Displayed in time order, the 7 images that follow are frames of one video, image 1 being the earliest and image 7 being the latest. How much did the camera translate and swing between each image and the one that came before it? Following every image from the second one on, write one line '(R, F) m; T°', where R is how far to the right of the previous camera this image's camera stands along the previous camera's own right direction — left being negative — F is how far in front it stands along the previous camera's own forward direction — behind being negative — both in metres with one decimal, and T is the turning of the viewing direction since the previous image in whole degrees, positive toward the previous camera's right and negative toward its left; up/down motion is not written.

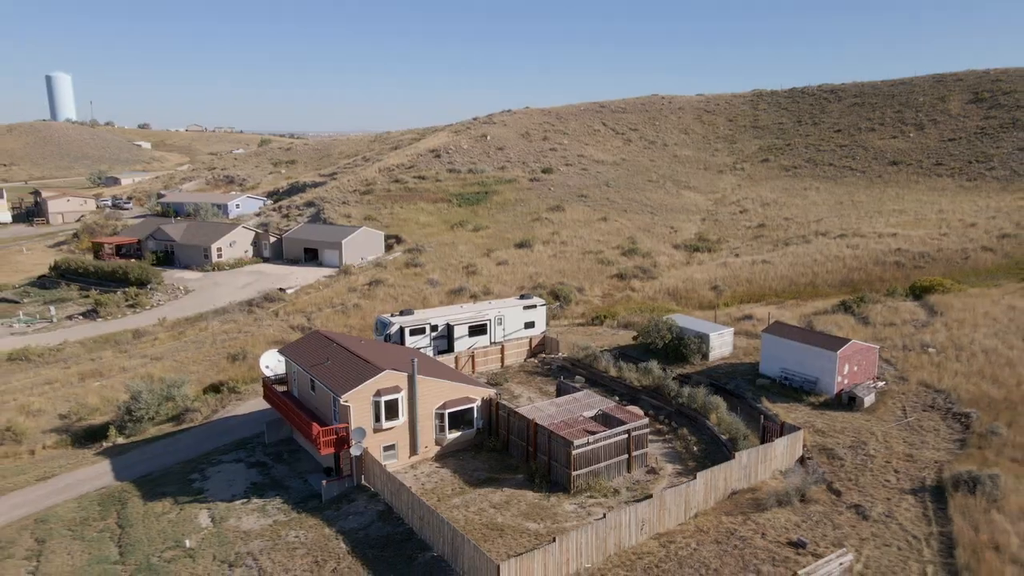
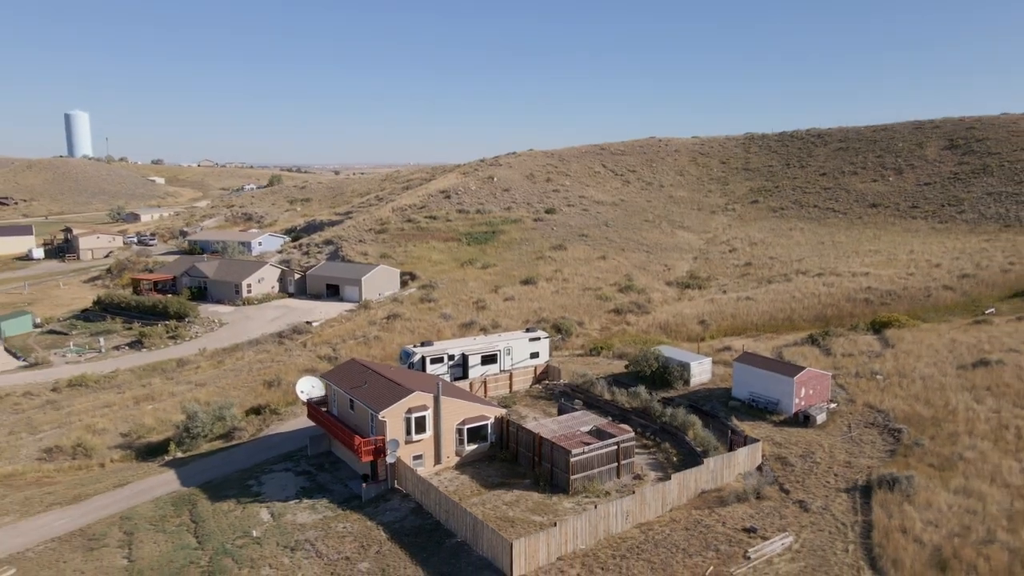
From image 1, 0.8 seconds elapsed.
(-0.1, -1.4) m; 0°
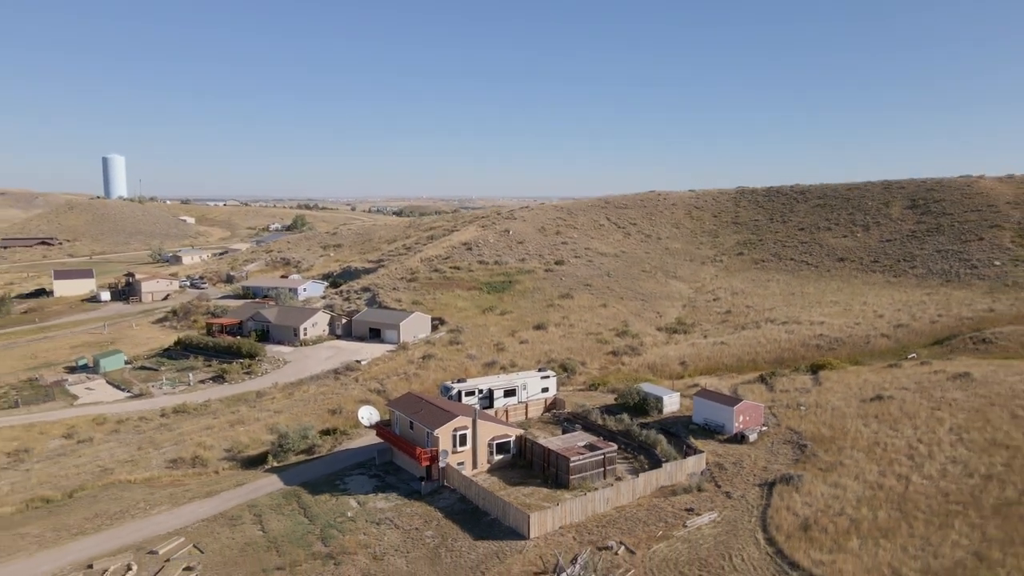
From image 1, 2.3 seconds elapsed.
(-0.1, -3.4) m; -1°
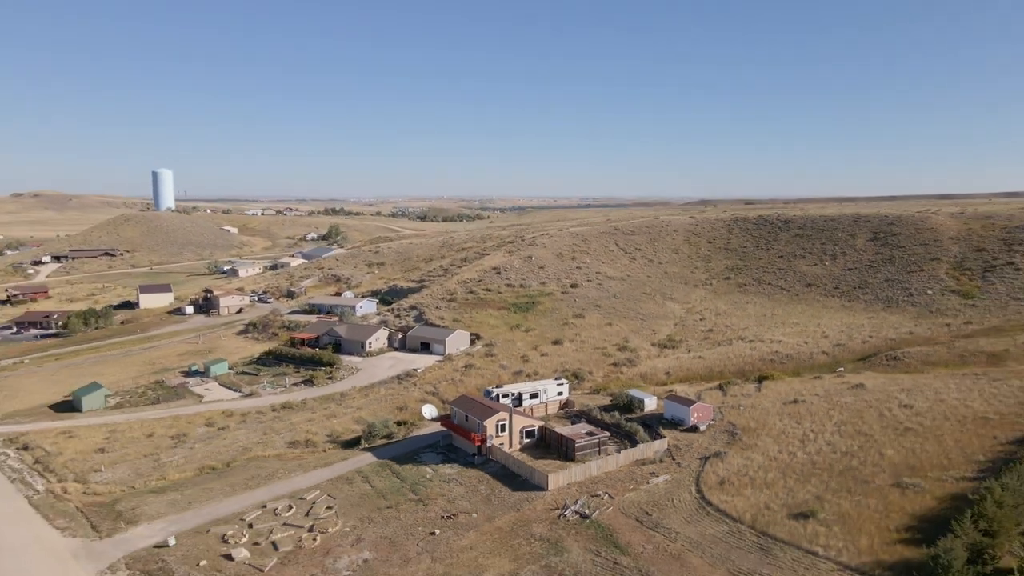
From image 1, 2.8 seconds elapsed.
(-0.1, -5.4) m; -2°
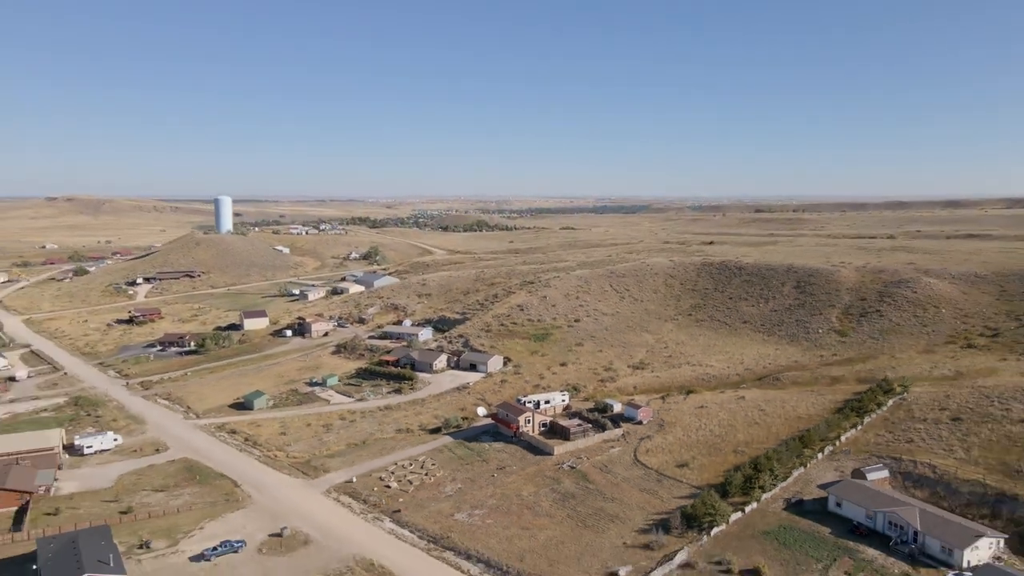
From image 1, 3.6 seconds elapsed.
(-0.3, -12.4) m; -1°
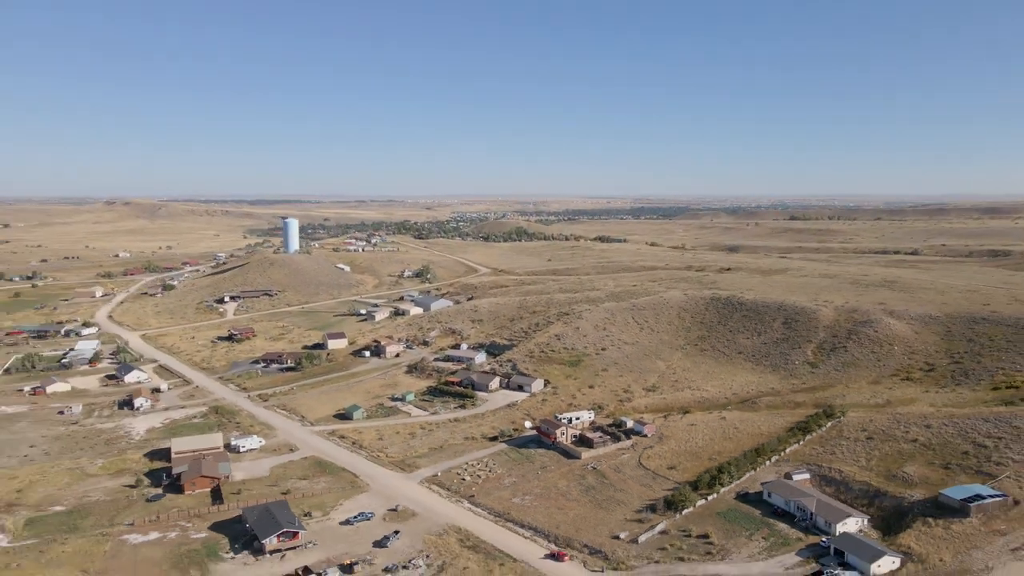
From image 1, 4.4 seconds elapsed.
(-0.2, -10.7) m; -3°
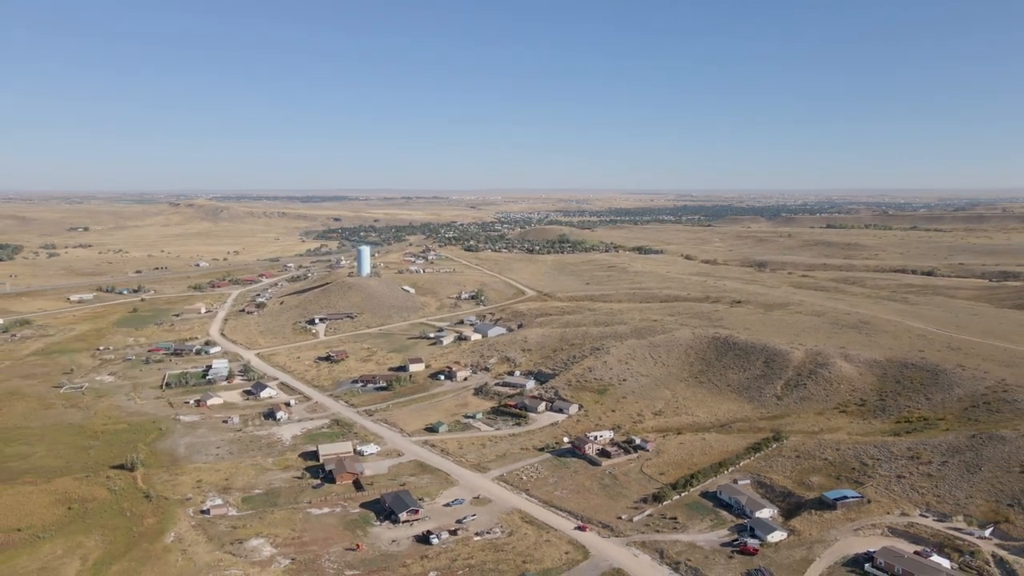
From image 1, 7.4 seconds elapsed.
(-0.1, -17.5) m; -3°
